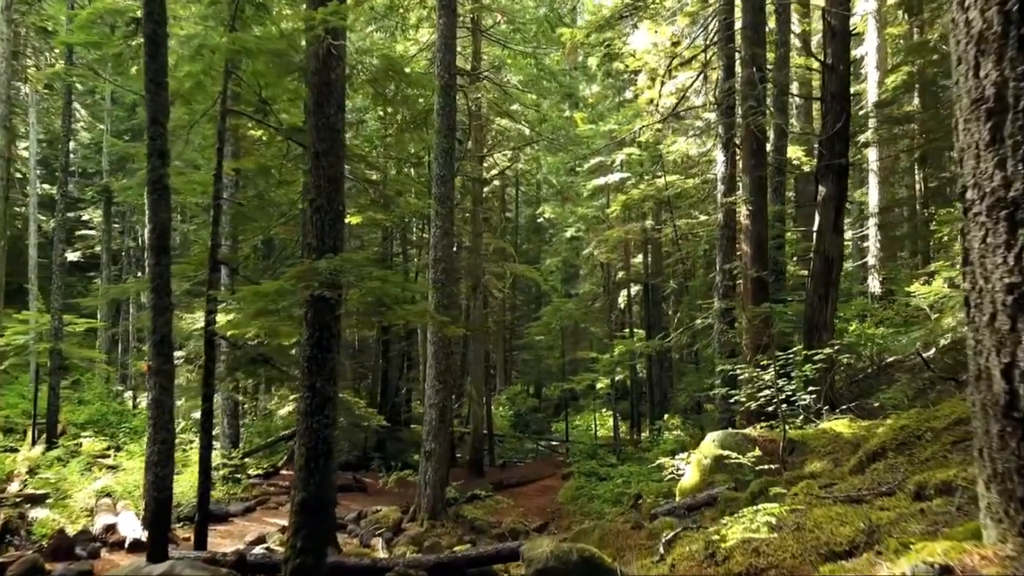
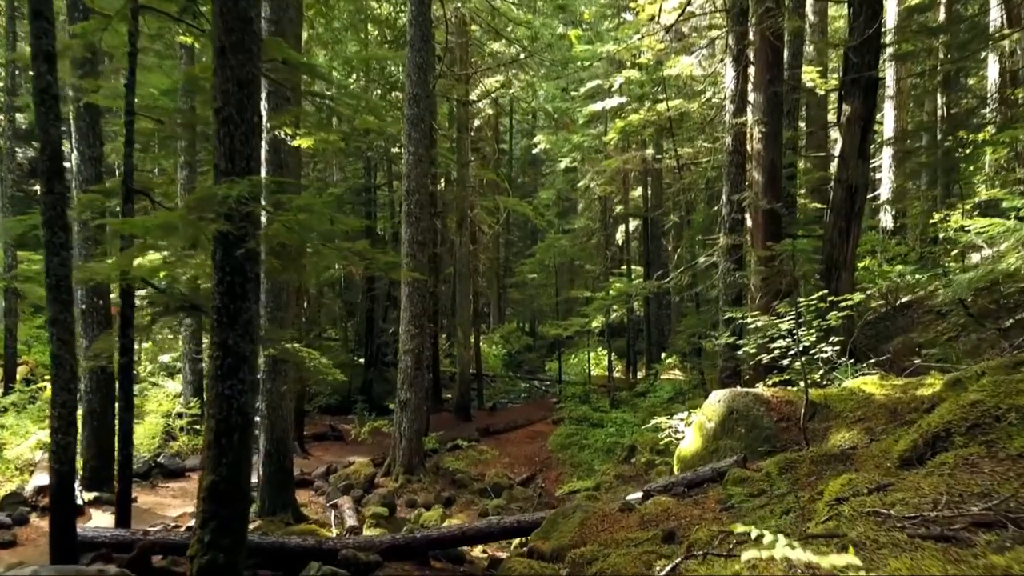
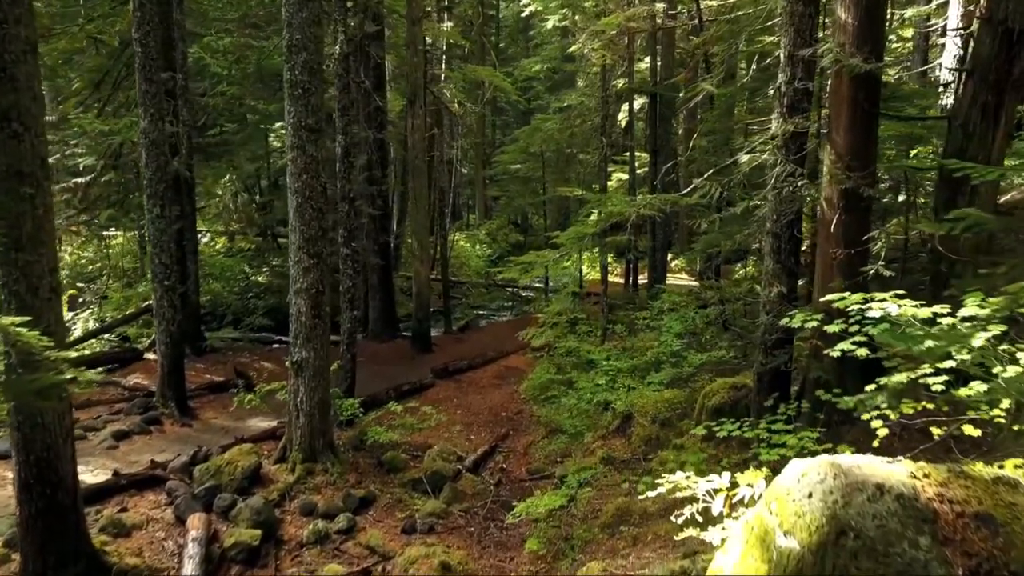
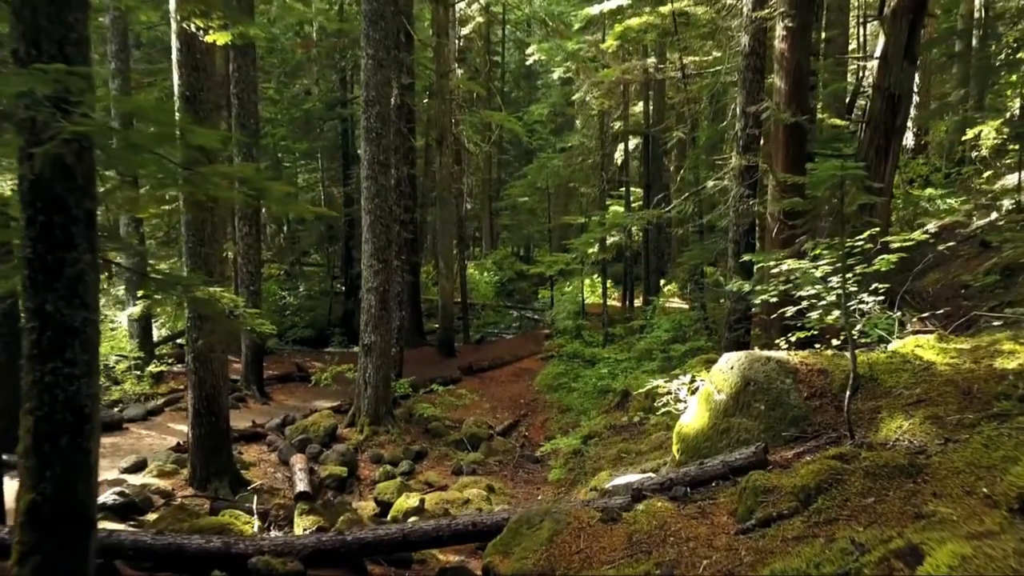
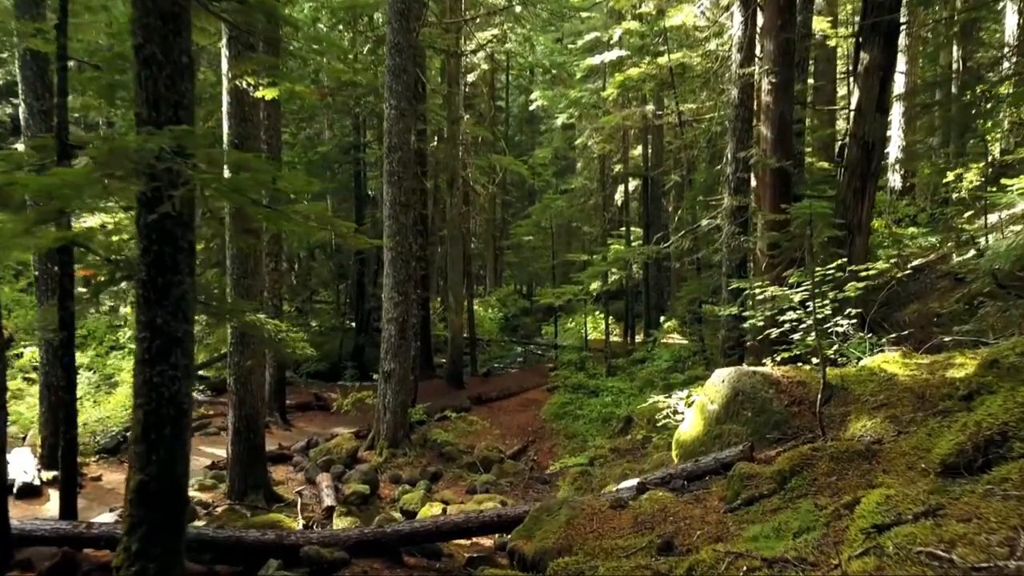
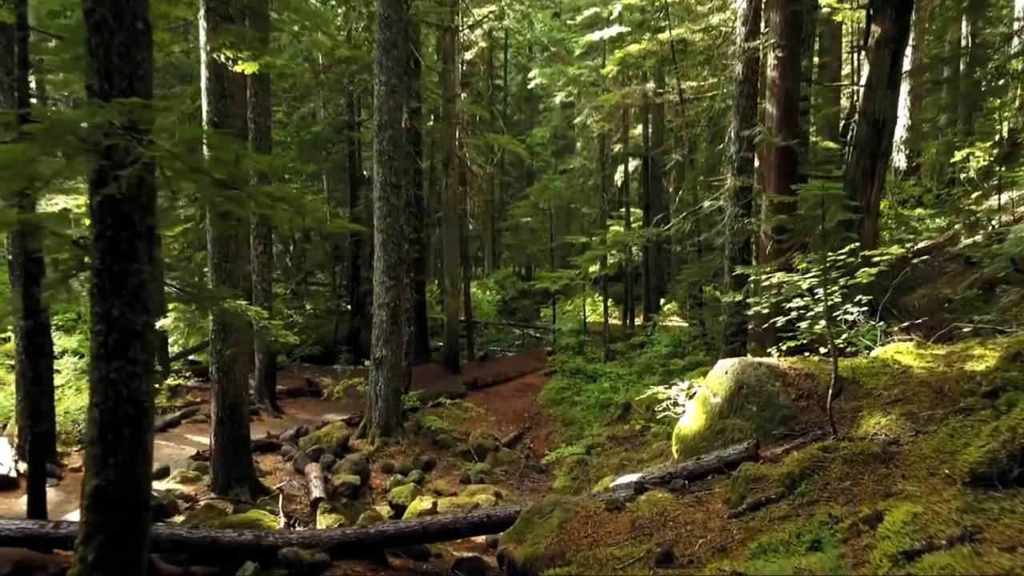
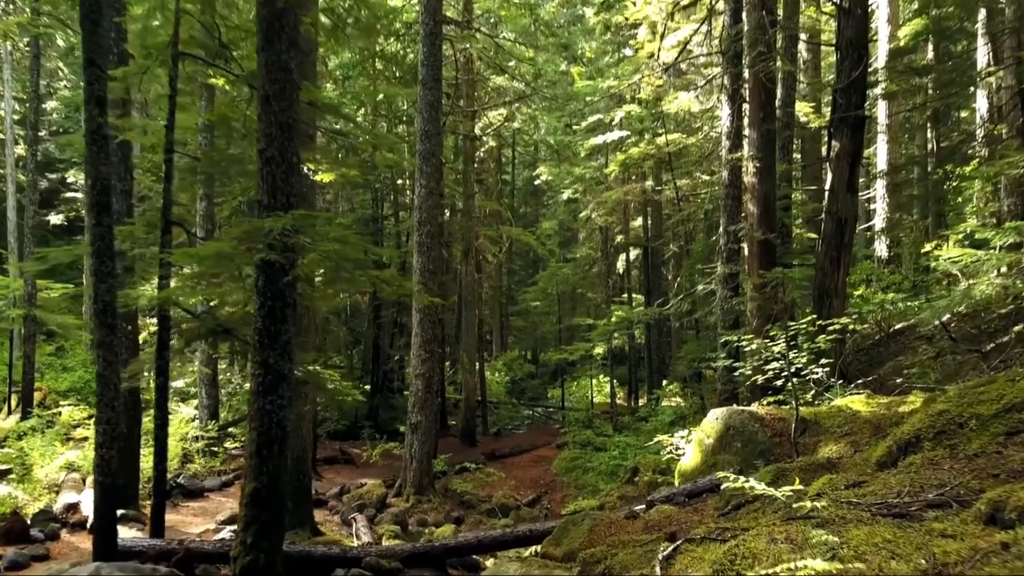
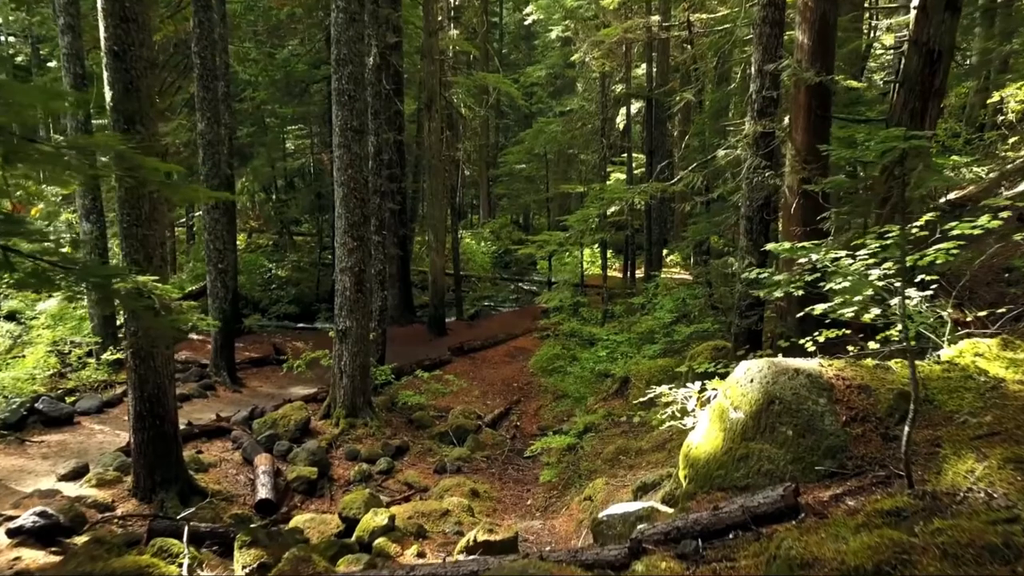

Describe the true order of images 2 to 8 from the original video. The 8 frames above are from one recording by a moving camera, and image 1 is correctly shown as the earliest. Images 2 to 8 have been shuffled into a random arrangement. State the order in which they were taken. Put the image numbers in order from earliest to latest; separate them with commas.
7, 2, 5, 6, 4, 8, 3
